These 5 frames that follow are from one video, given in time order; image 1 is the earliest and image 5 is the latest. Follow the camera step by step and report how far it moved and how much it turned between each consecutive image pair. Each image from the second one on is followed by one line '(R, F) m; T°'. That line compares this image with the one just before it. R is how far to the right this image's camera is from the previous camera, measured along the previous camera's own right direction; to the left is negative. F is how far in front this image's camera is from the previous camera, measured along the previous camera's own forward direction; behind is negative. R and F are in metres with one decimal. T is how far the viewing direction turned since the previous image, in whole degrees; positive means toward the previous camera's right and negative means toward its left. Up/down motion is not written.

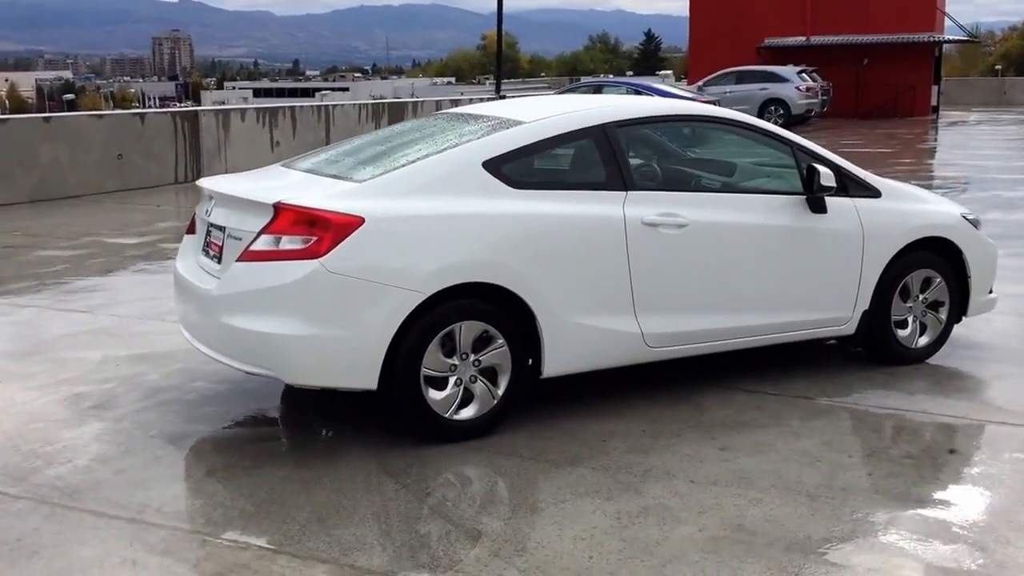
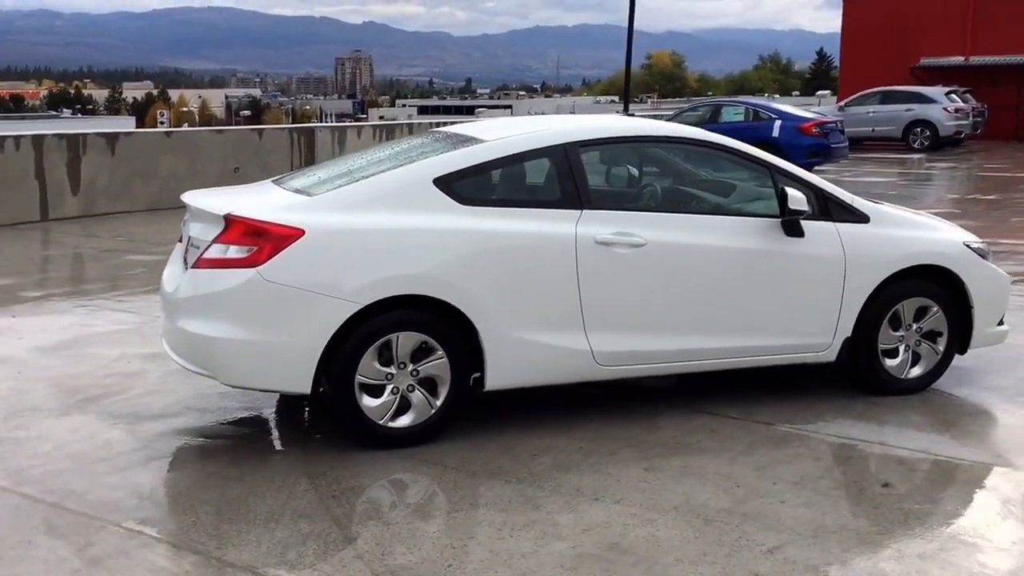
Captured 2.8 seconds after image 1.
(+1.4, 0.0) m; -13°
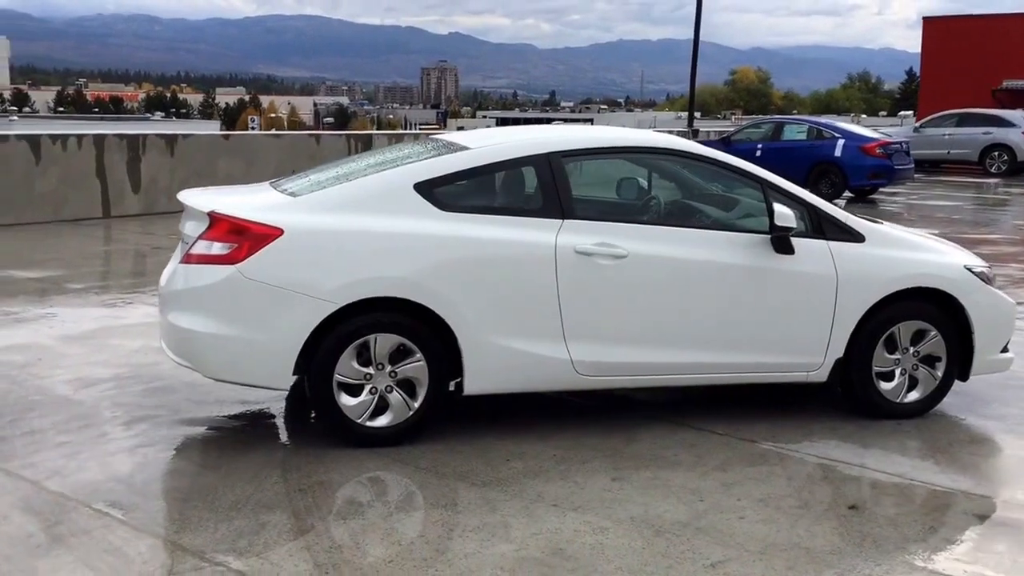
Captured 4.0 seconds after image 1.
(+0.7, 0.0) m; -6°
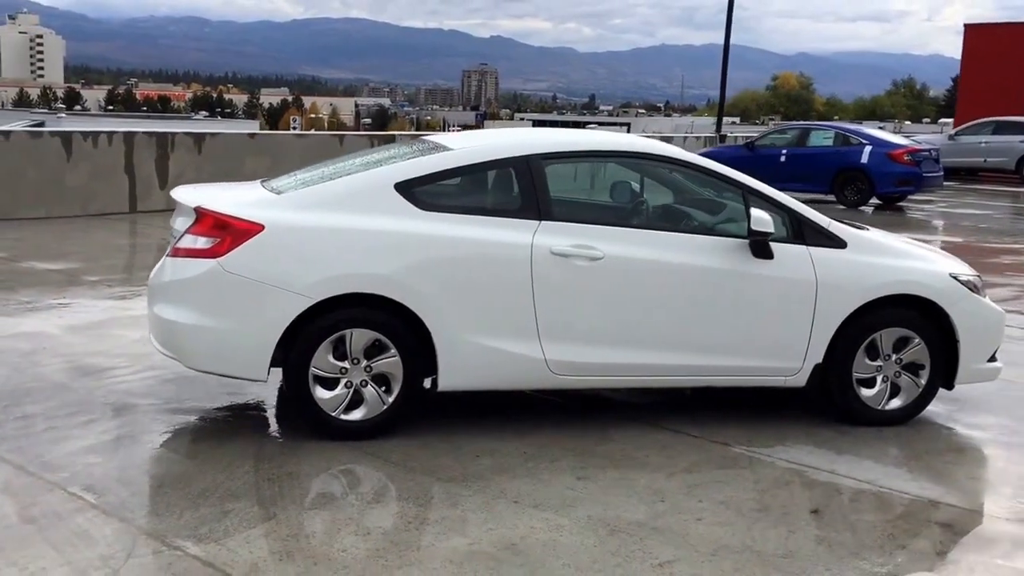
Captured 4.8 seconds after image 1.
(+0.4, 0.0) m; -3°
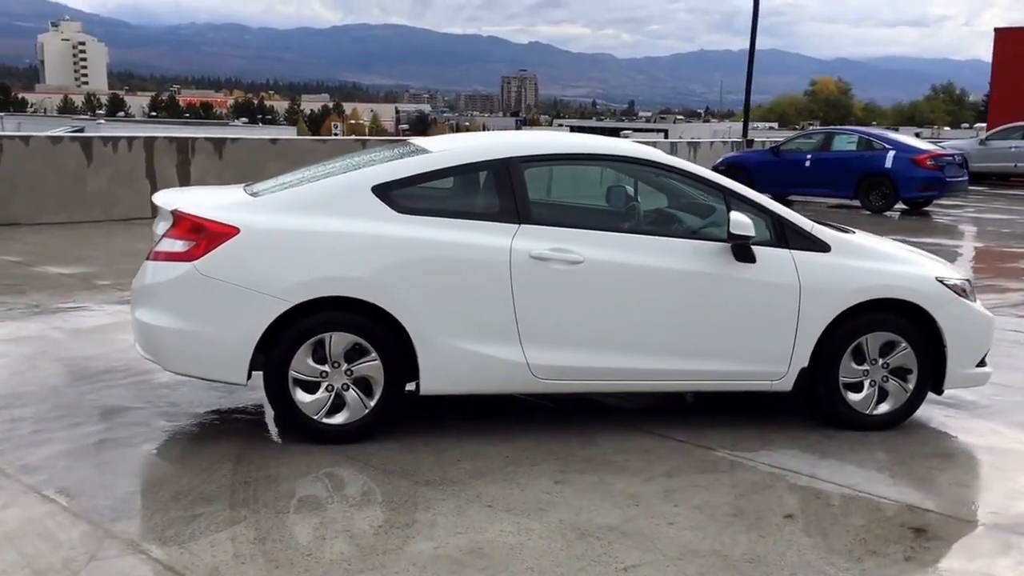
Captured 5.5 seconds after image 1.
(+0.4, 0.0) m; -3°
